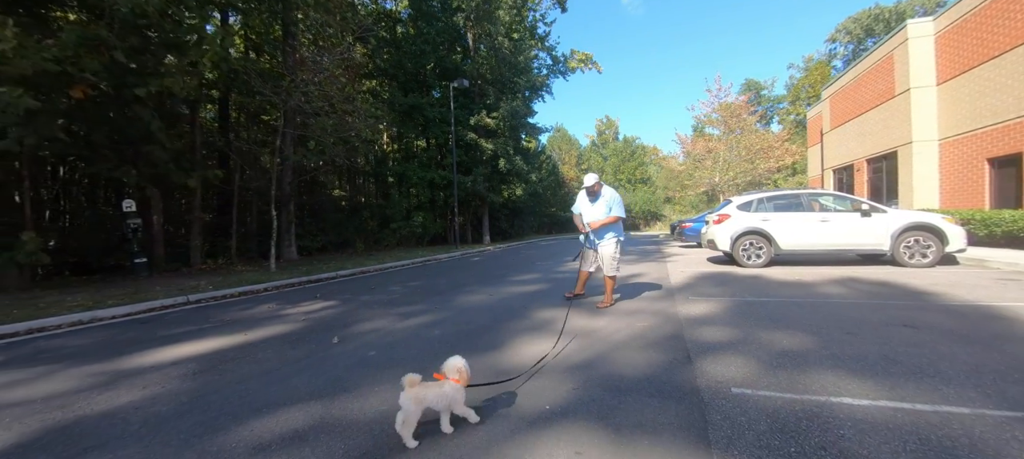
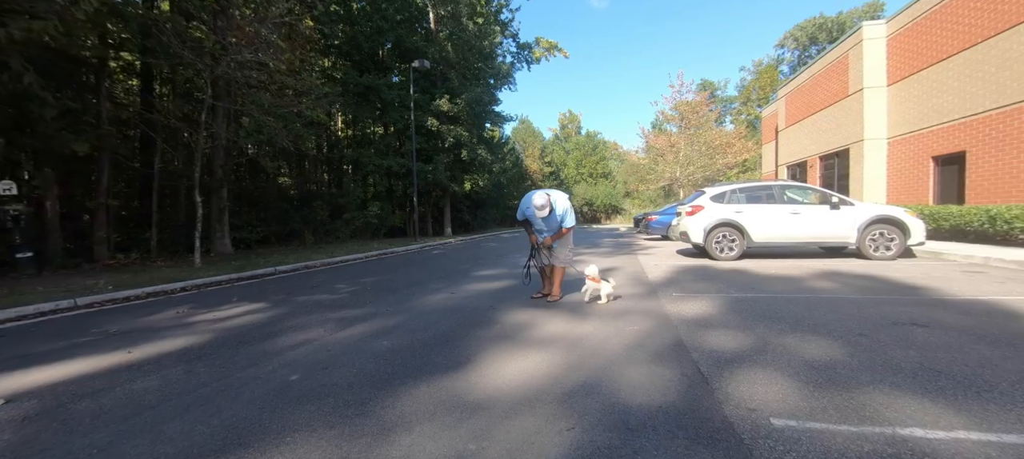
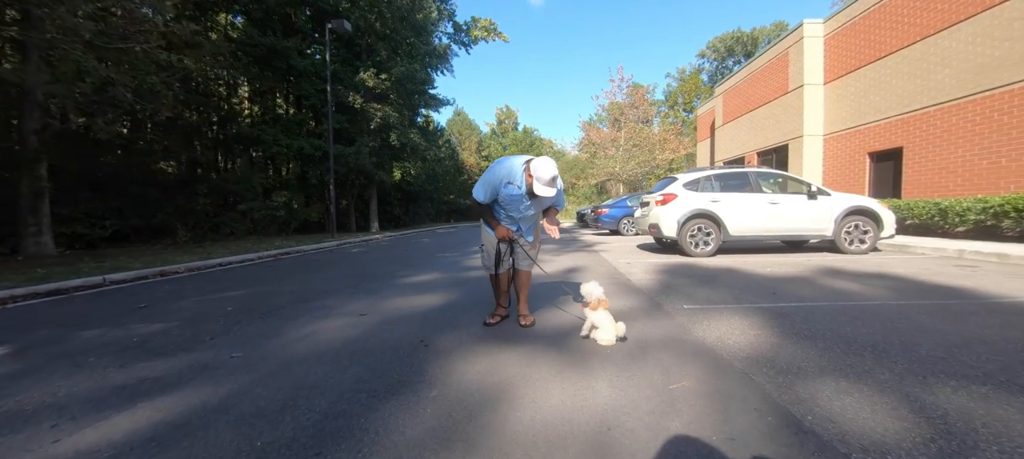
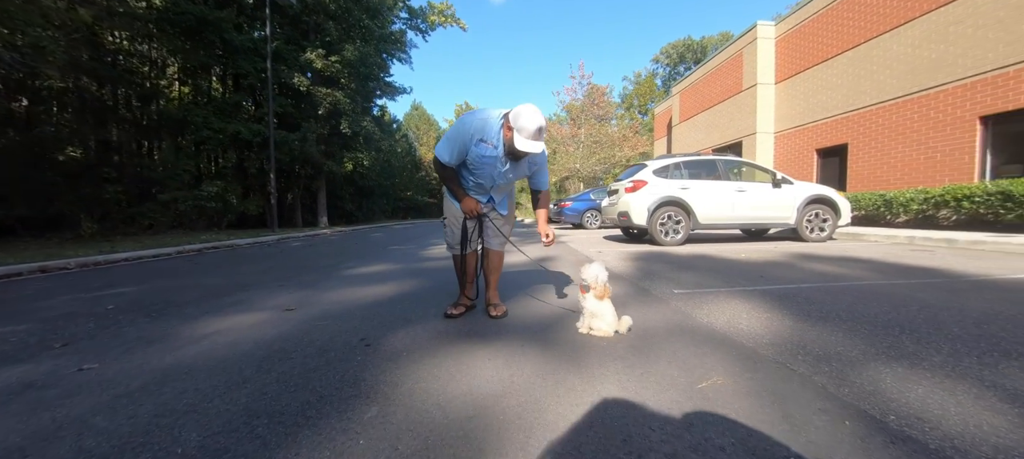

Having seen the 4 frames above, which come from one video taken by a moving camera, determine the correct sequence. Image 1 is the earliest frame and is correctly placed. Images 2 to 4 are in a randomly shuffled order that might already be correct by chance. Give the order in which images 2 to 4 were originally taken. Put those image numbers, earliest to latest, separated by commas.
2, 3, 4
